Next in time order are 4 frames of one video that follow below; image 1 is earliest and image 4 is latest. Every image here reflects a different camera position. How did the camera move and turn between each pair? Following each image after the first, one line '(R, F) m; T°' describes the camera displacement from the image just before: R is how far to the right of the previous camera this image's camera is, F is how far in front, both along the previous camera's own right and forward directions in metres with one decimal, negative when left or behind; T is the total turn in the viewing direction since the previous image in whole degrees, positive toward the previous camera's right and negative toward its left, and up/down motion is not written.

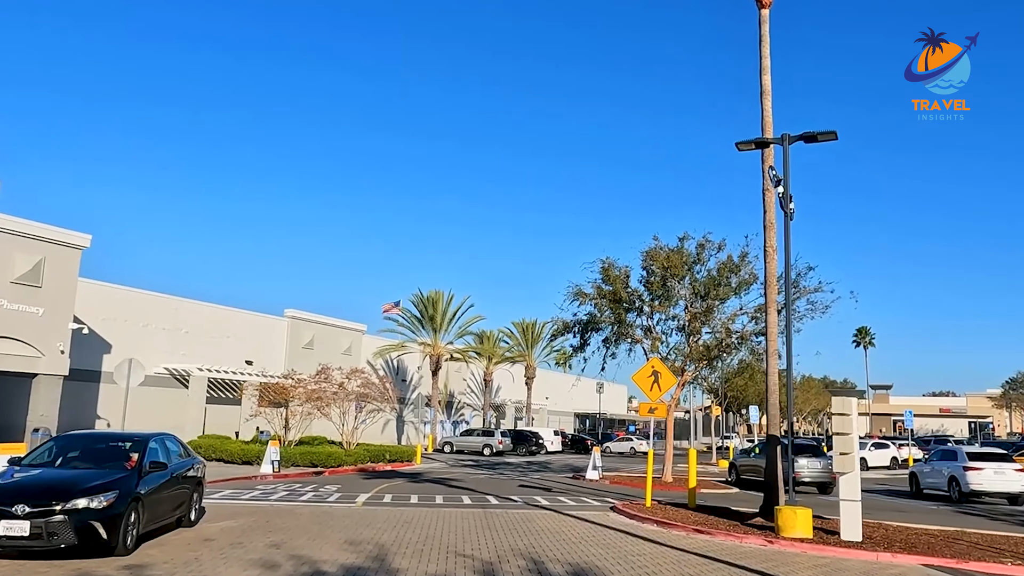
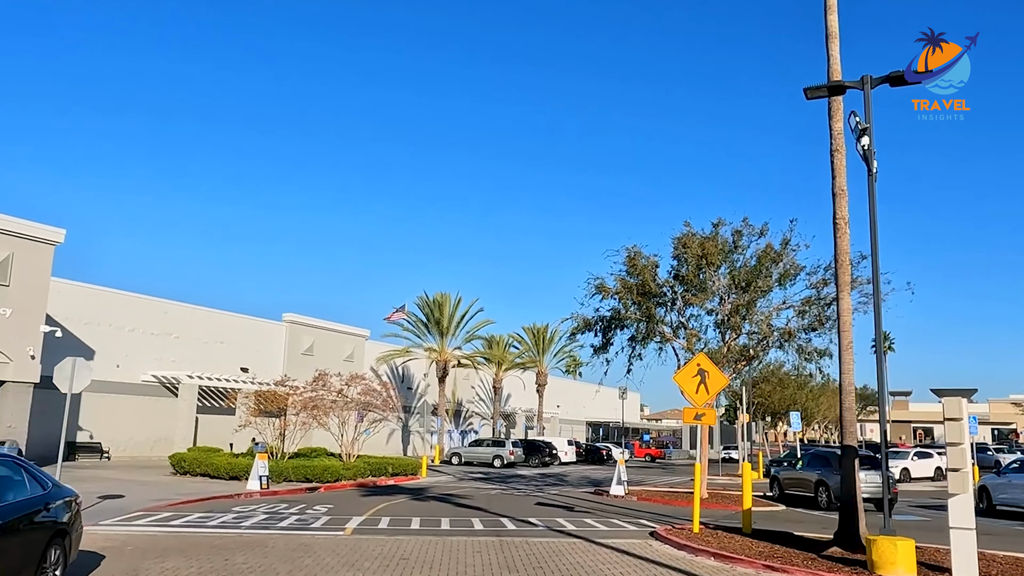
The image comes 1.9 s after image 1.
(-0.2, +2.7) m; 0°
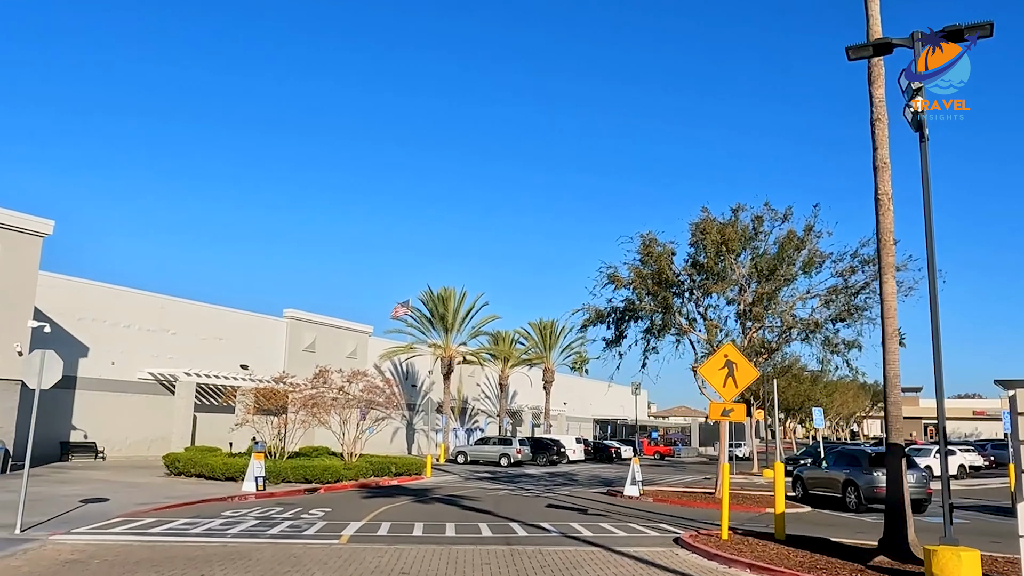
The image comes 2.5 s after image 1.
(-0.1, +1.2) m; 0°
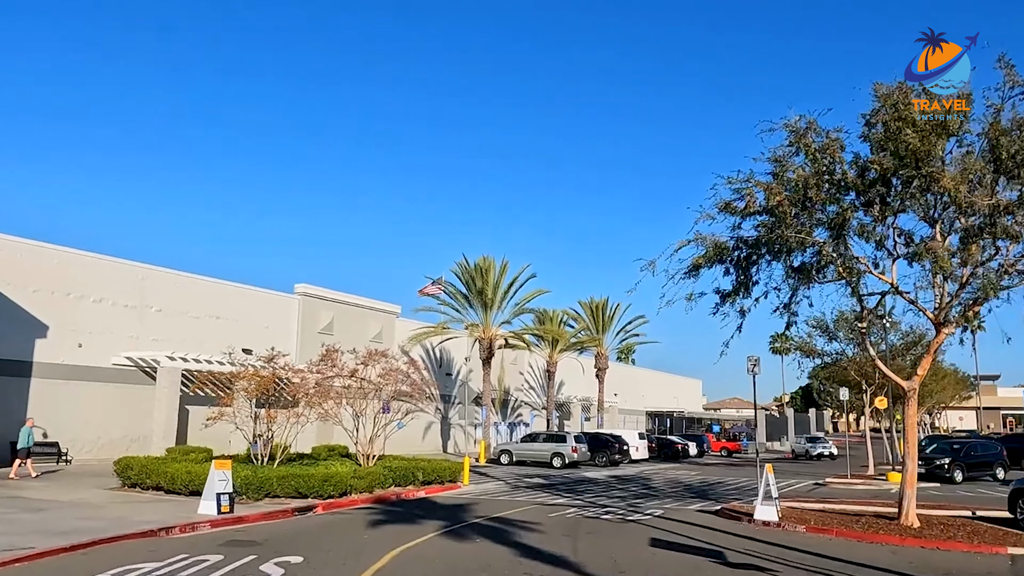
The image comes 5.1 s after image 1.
(-0.7, +7.3) m; -2°
